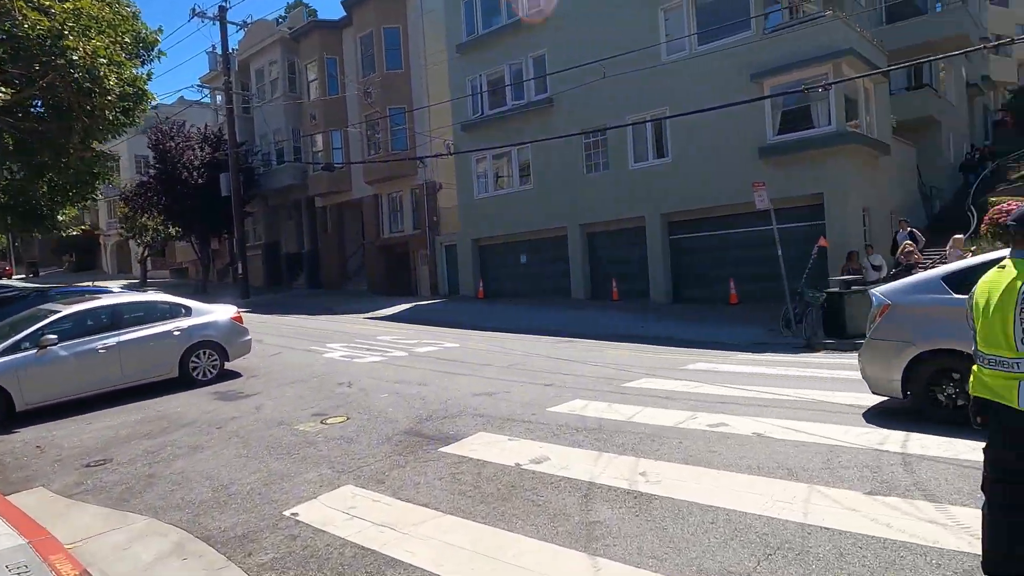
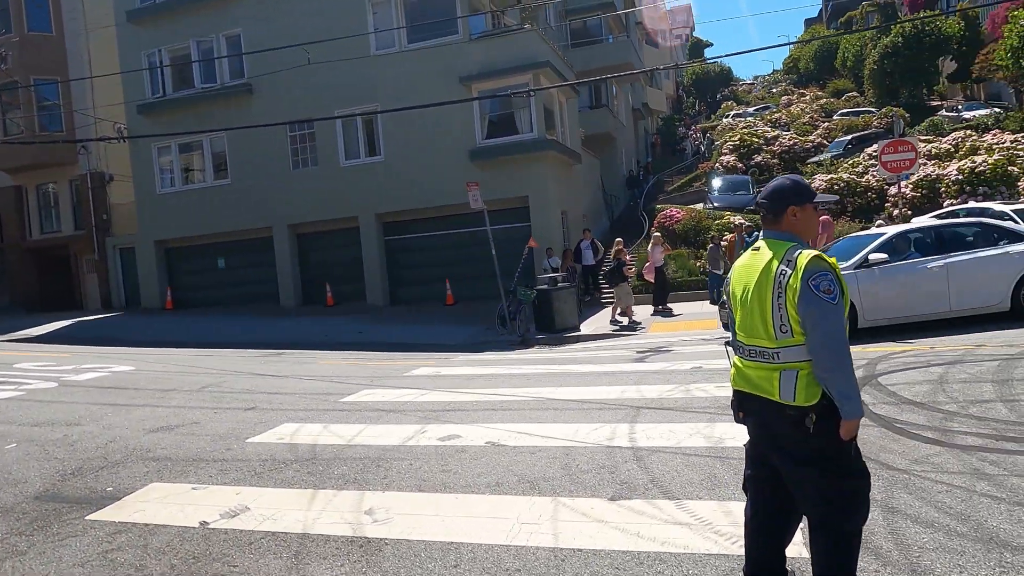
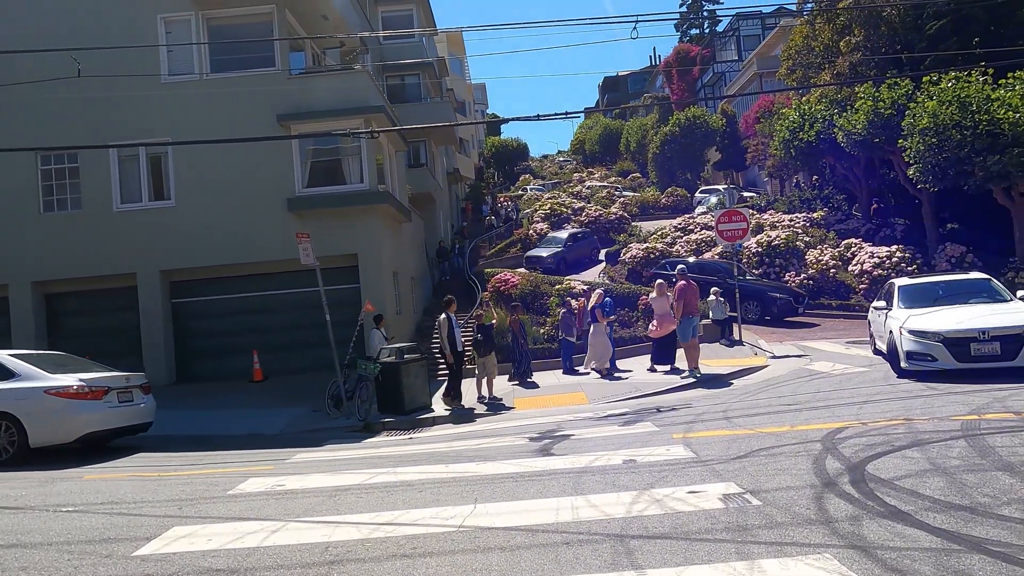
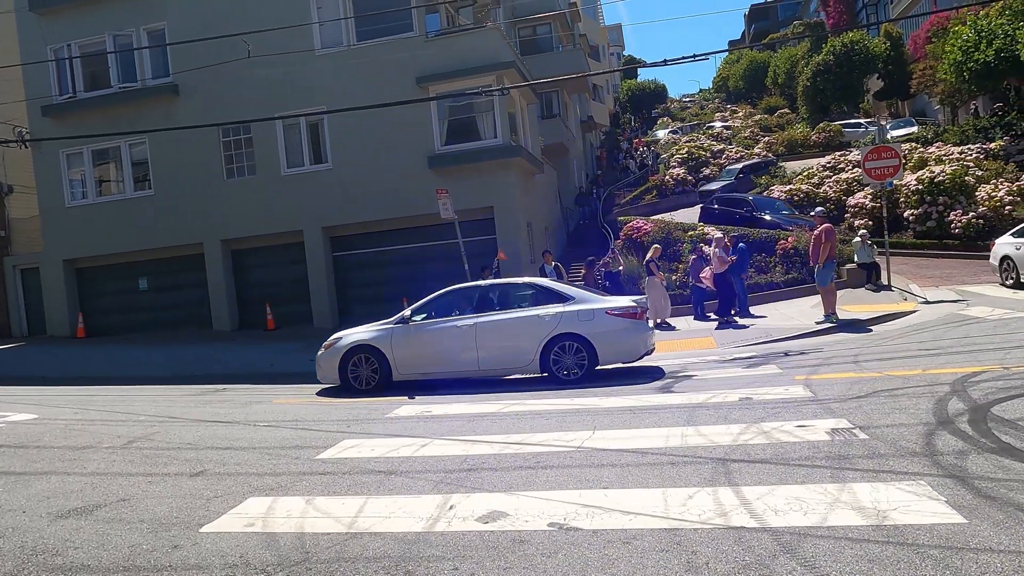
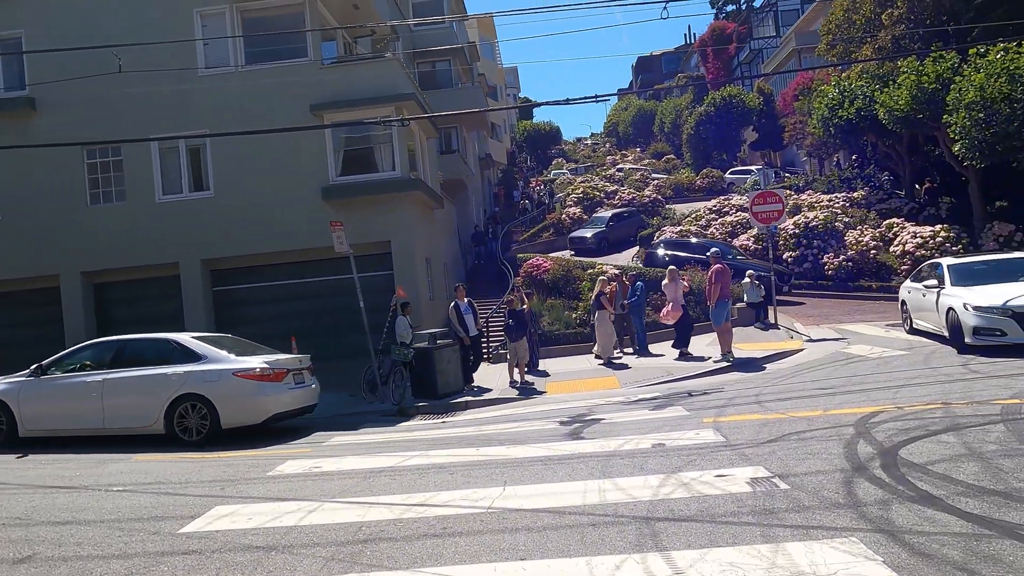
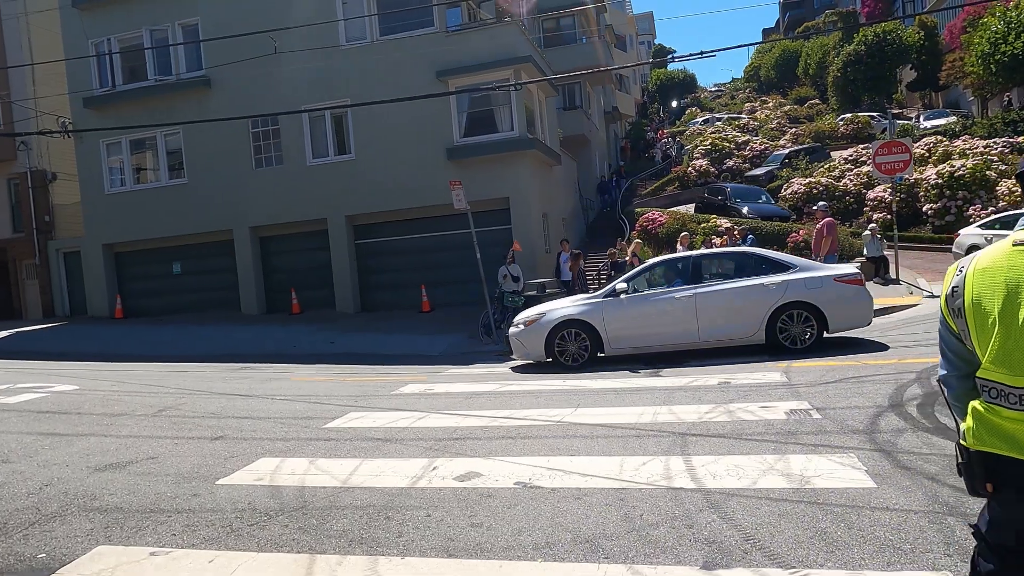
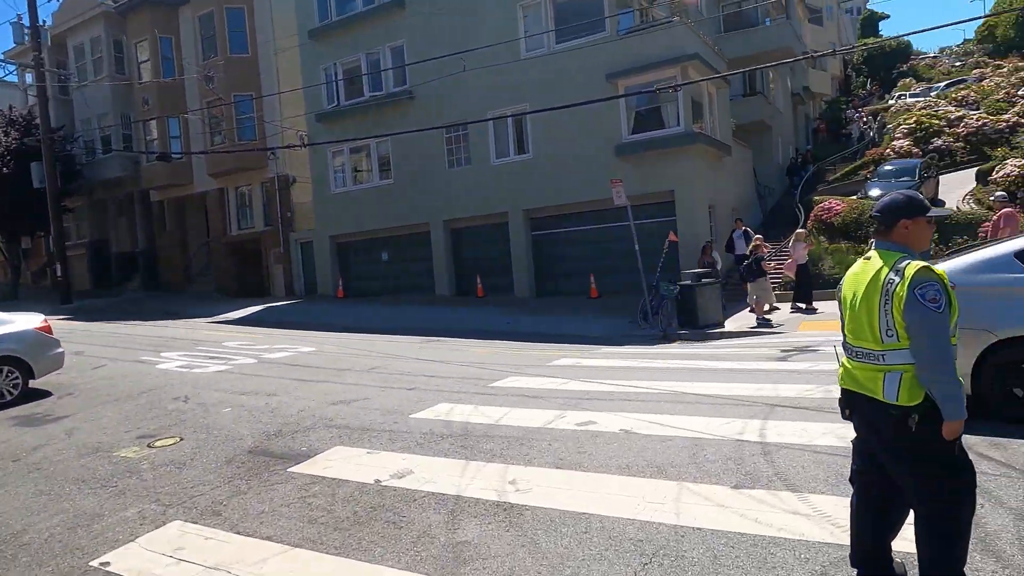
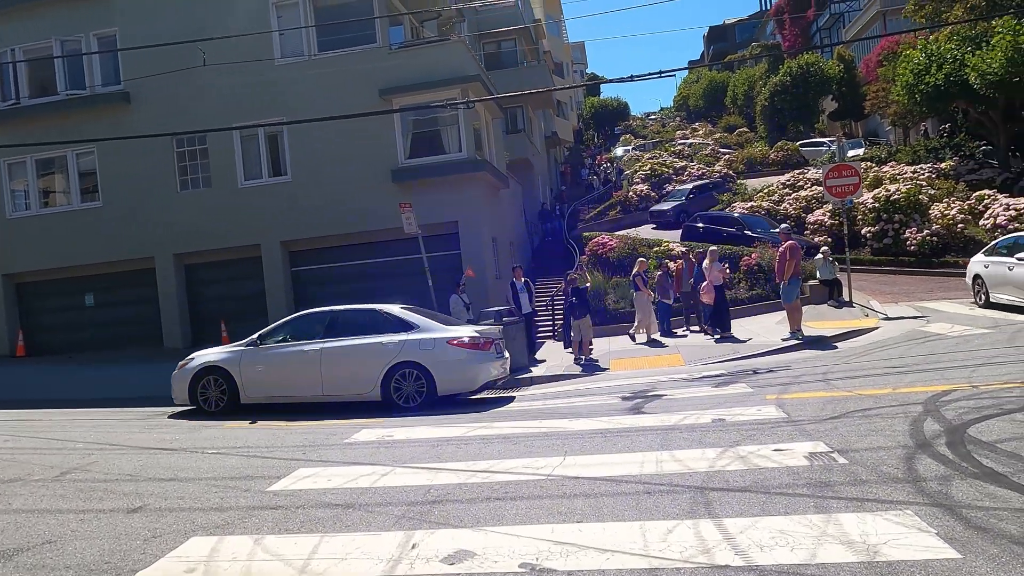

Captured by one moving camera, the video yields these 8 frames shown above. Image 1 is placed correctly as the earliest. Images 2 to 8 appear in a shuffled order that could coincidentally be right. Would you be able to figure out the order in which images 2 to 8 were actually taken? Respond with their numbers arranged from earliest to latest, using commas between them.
7, 2, 6, 4, 8, 5, 3
